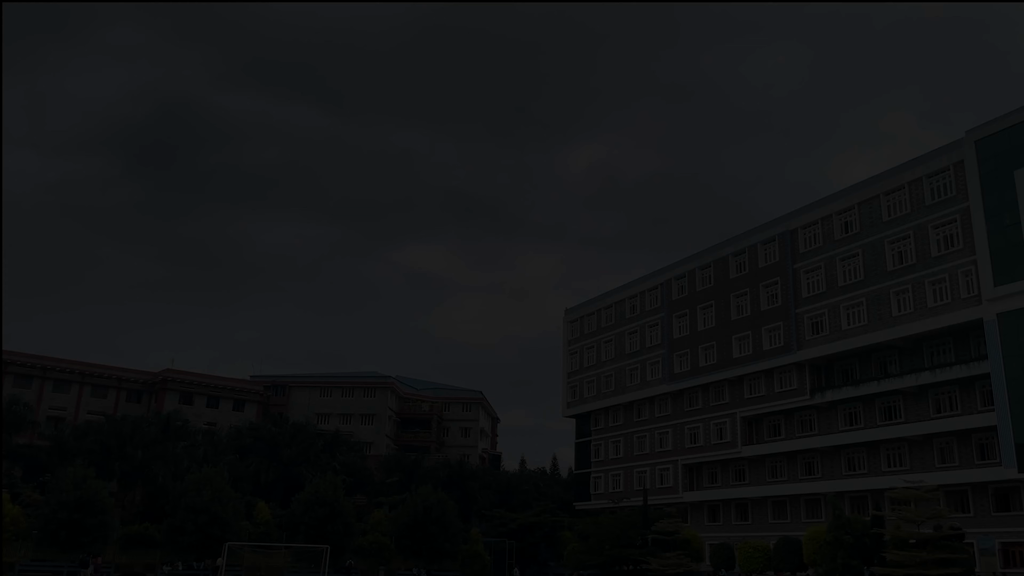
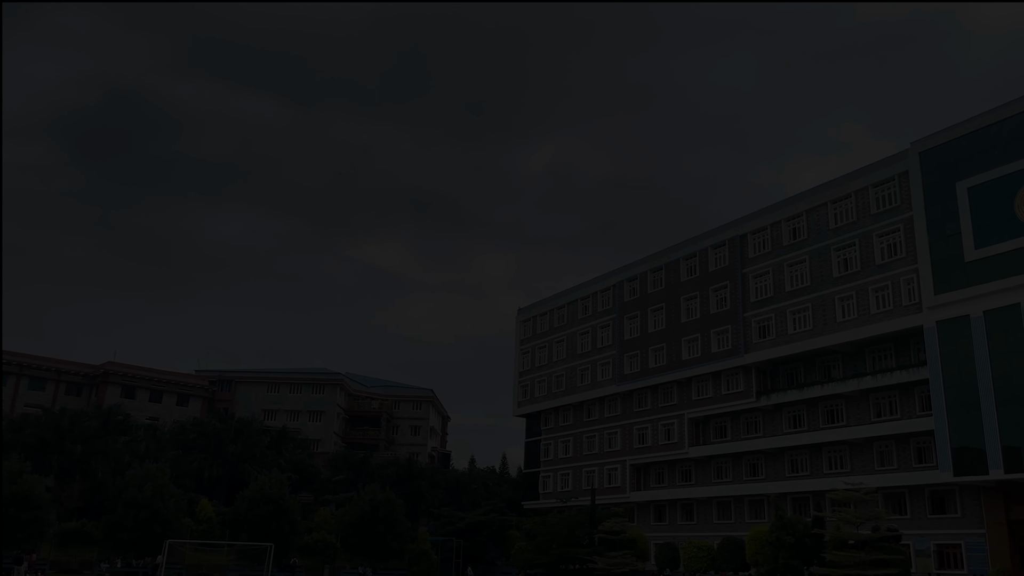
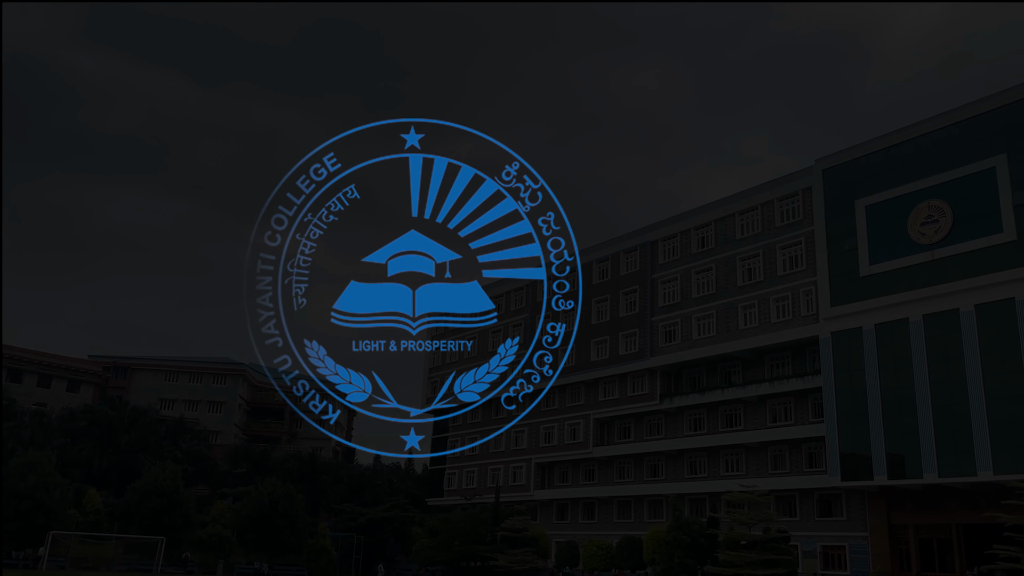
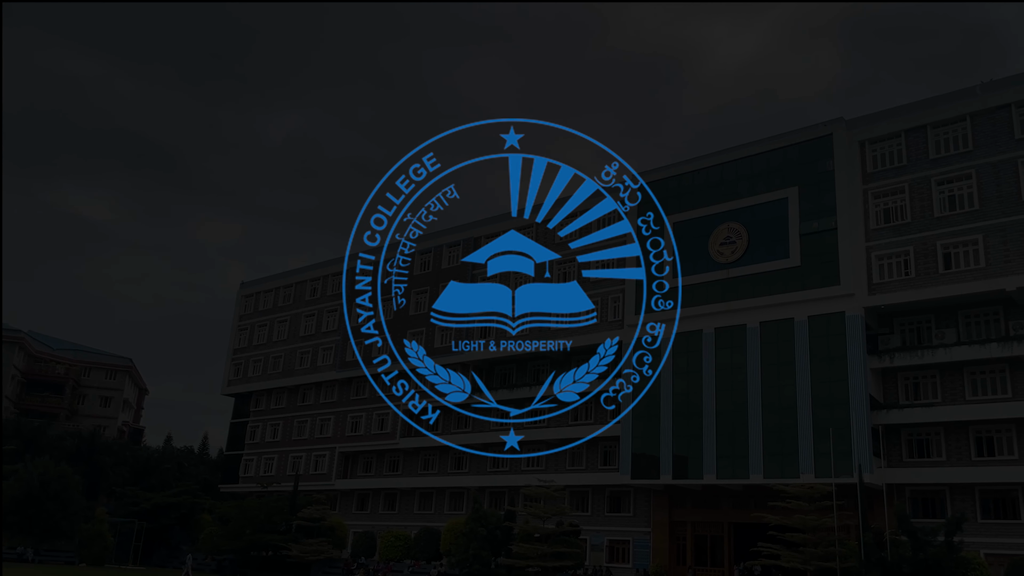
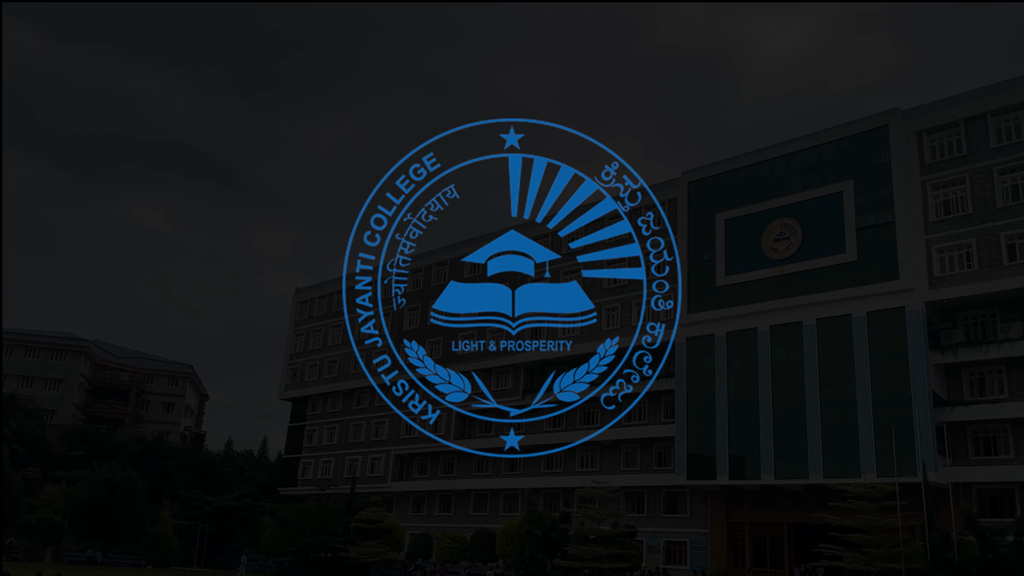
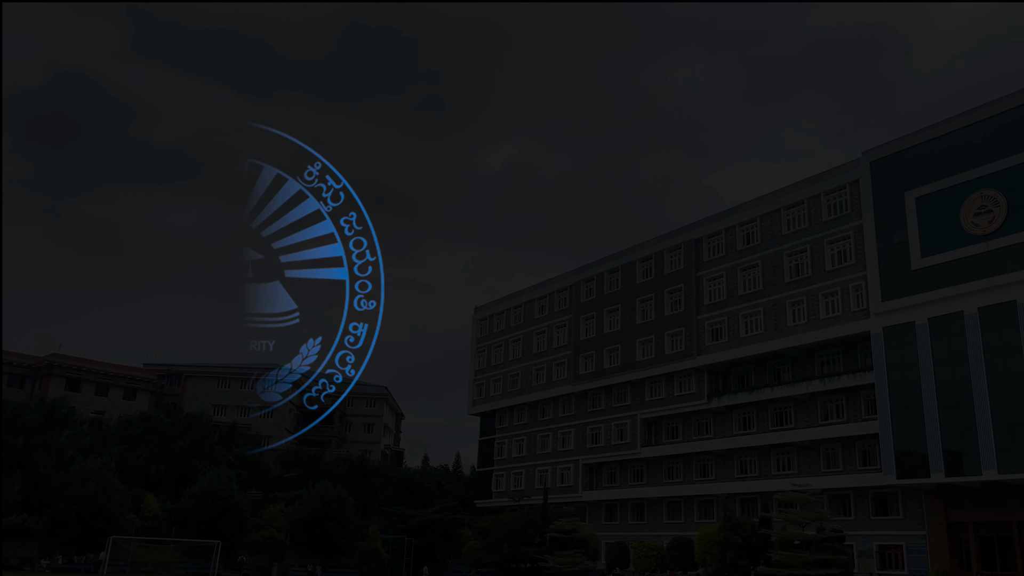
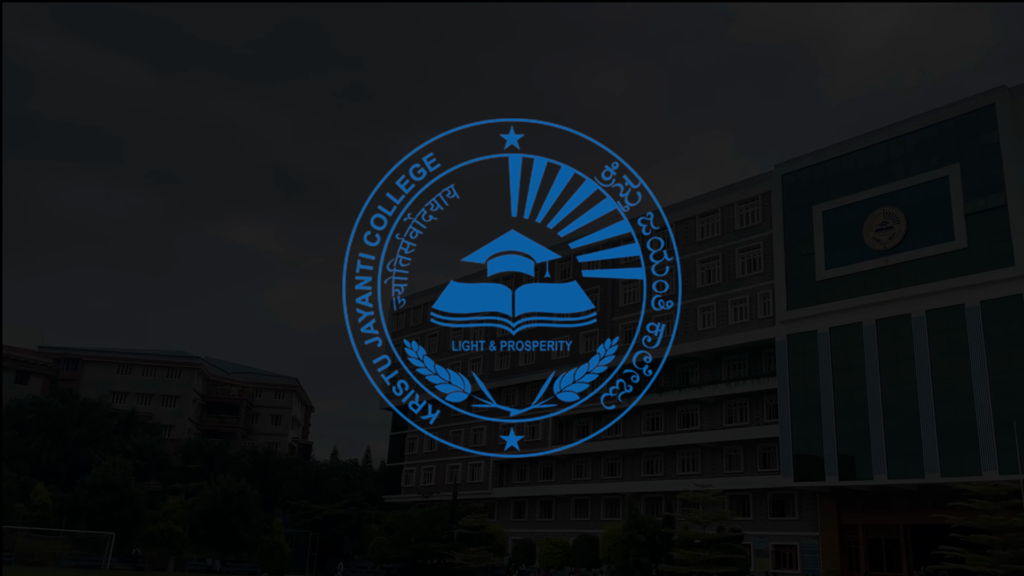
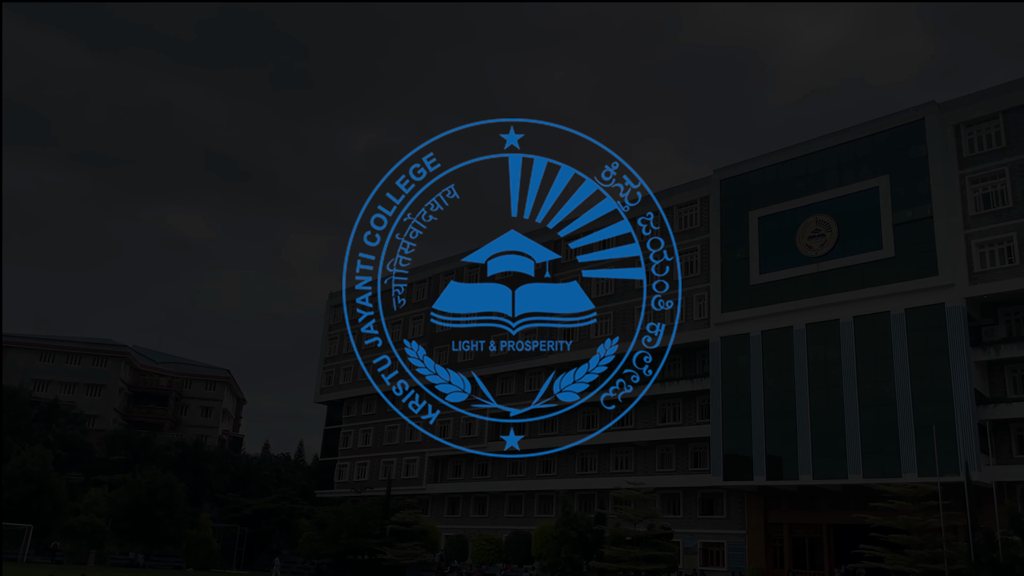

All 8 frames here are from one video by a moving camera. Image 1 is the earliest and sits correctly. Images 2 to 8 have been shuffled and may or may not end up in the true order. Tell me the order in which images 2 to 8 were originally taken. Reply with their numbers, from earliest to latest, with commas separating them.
2, 6, 3, 7, 8, 5, 4
